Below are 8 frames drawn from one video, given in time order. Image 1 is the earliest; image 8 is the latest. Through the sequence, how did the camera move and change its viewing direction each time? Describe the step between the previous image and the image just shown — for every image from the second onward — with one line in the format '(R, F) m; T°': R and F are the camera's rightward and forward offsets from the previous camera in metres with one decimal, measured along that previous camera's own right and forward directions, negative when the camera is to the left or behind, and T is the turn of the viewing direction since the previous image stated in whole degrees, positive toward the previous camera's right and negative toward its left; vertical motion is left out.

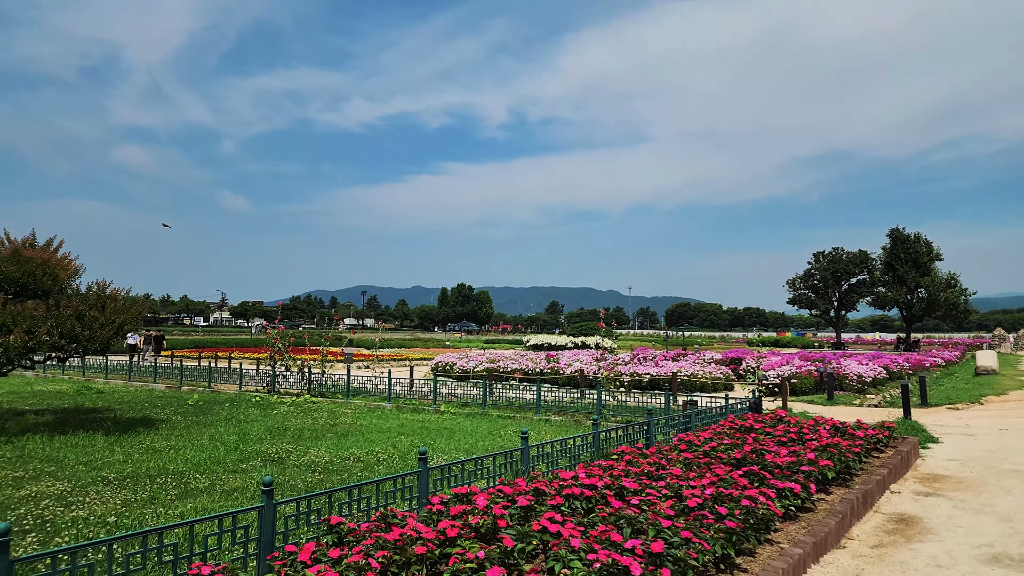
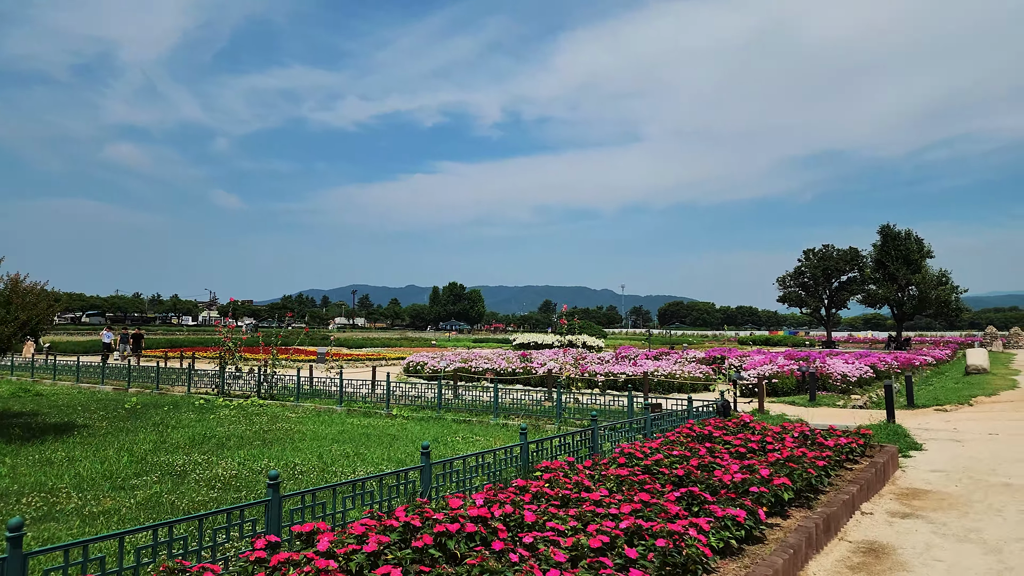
(+0.8, +0.9) m; 0°
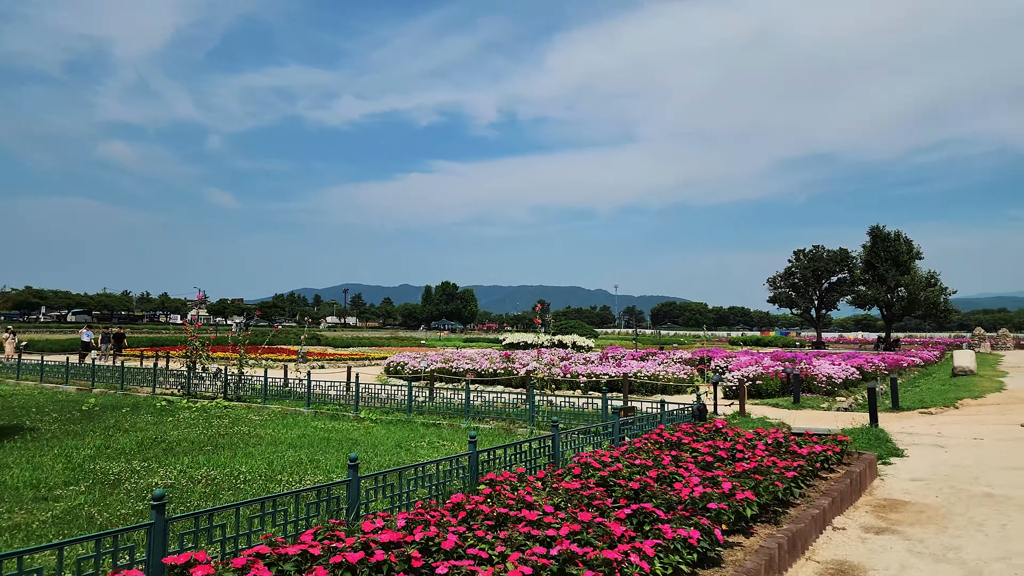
(+0.4, +0.4) m; +1°
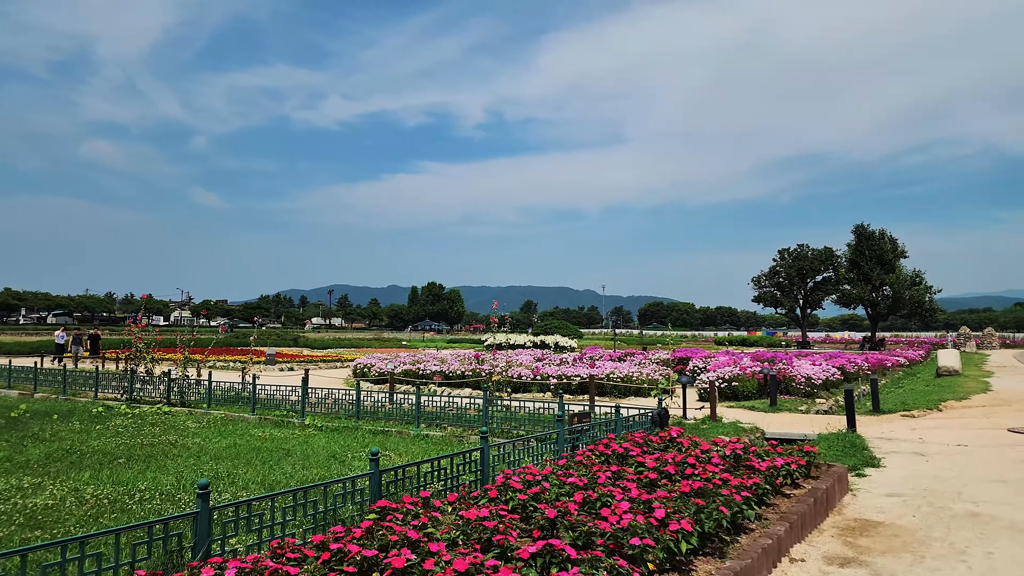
(+0.6, +0.7) m; +1°
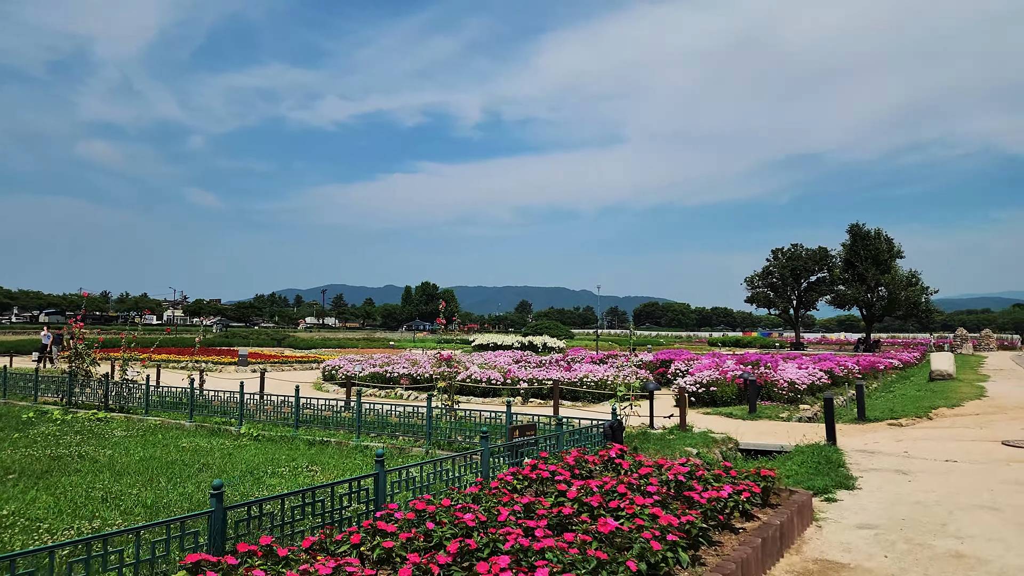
(+0.7, +0.8) m; 0°
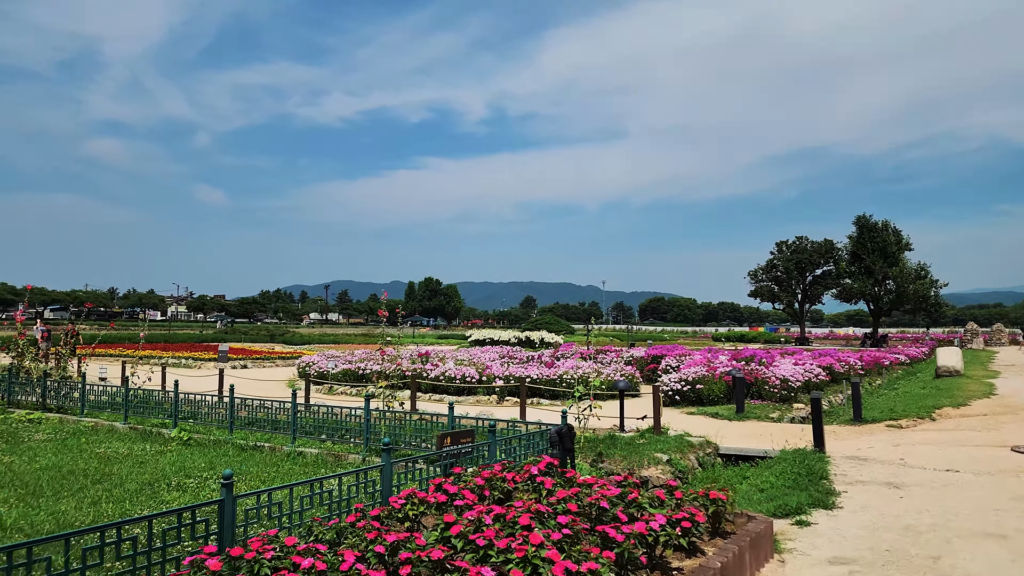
(+0.8, +0.9) m; -1°
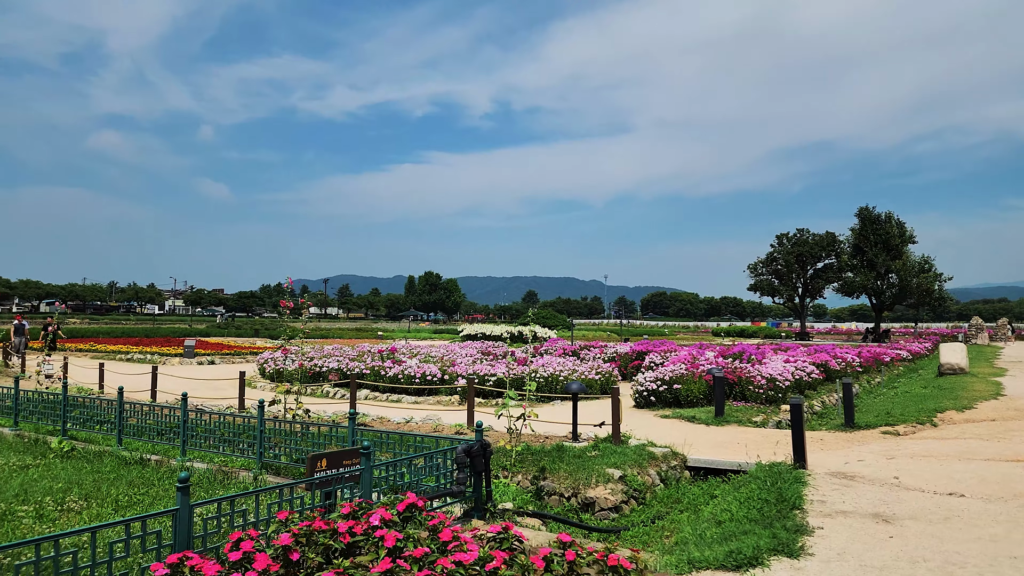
(+0.9, +1.2) m; 0°
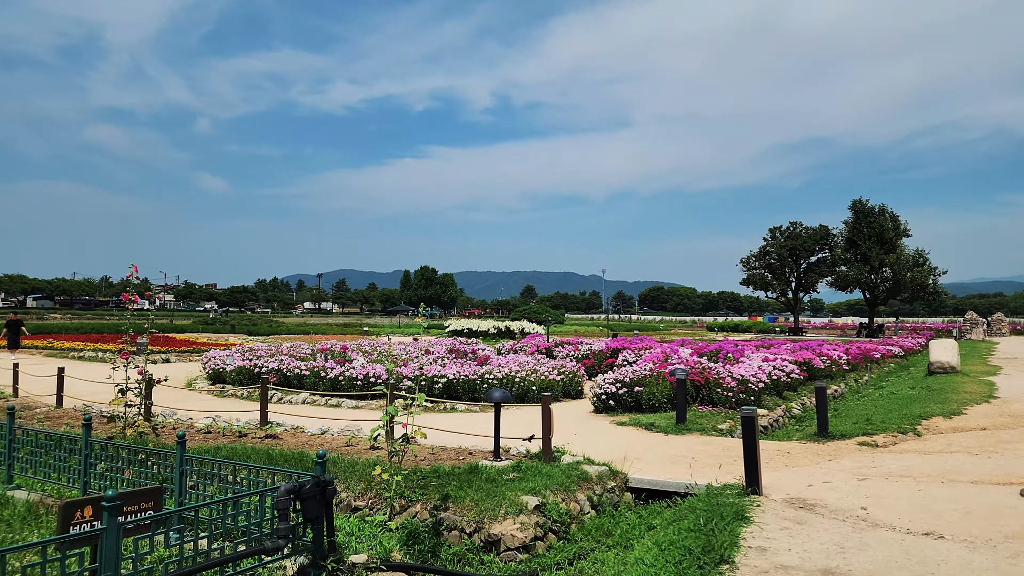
(+1.0, +1.2) m; 0°
